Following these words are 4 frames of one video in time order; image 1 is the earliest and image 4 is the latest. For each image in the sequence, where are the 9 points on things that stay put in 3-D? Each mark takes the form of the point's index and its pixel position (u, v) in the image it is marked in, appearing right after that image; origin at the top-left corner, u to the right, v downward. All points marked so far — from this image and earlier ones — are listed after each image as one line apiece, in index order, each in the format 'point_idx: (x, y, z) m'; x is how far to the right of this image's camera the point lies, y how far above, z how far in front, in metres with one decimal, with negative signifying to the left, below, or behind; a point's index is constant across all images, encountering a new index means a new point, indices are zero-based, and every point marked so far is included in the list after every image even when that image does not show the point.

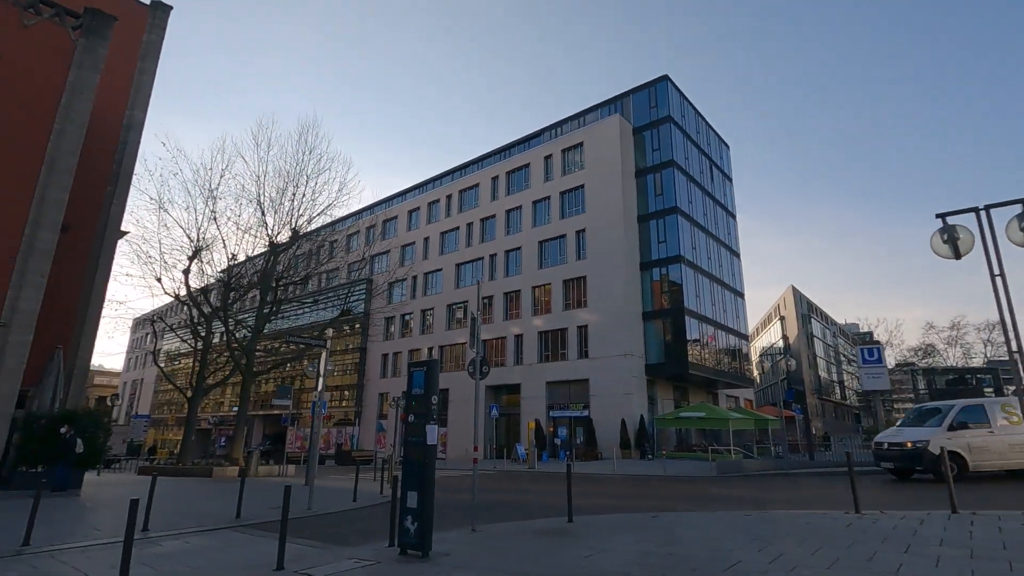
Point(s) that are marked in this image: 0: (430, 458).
0: (-0.9, -2.0, +6.3) m
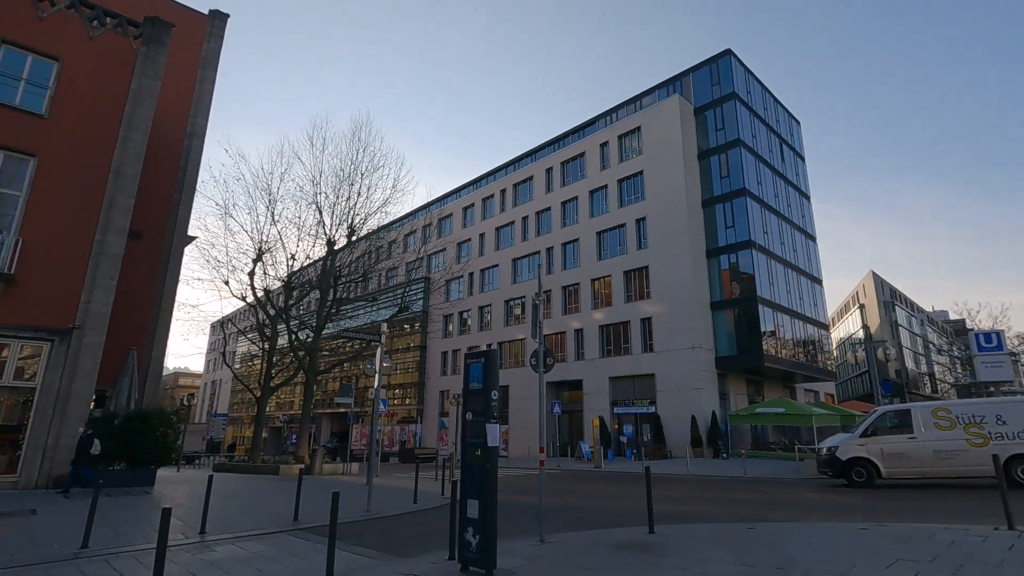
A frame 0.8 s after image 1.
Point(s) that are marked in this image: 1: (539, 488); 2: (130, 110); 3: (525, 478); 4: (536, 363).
0: (-0.2, -1.8, +5.6) m
1: (+0.7, -5.0, +13.8) m
2: (-11.2, +5.2, +16.2) m
3: (+0.5, -6.3, +18.1) m
4: (+0.5, -1.2, +9.2) m
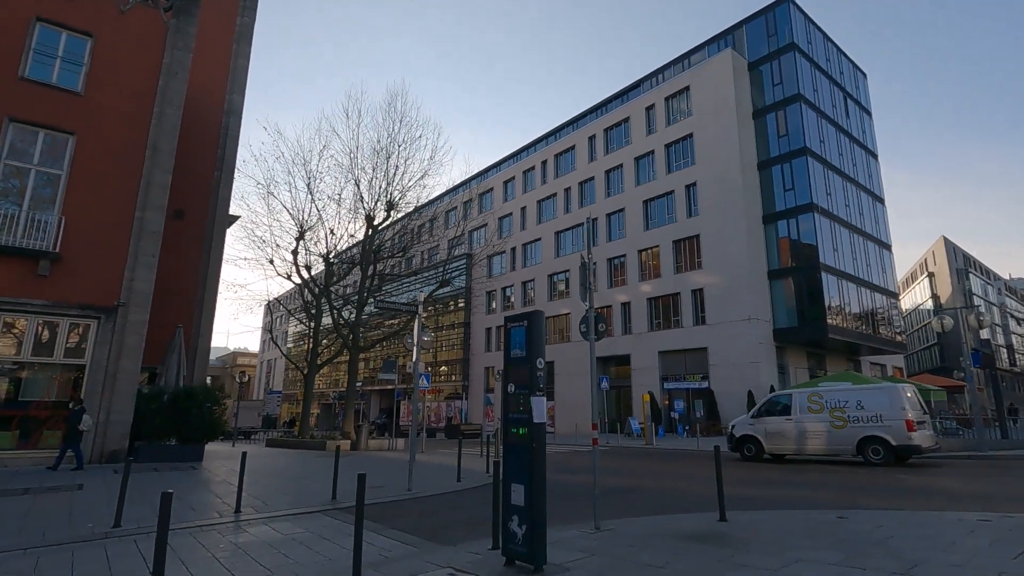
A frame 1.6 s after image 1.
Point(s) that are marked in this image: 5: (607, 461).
0: (+0.2, -1.4, +4.8) m
1: (+1.8, -4.2, +13.0) m
2: (-10.0, +5.9, +16.0) m
3: (+2.0, -5.3, +17.4) m
4: (+1.2, -0.6, +8.4) m
5: (+2.6, -4.7, +15.0) m
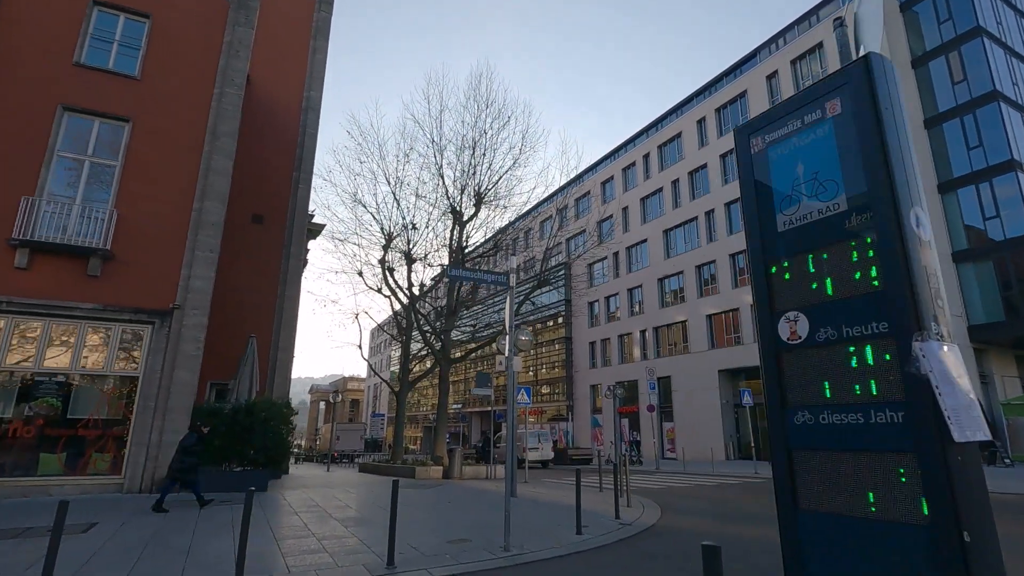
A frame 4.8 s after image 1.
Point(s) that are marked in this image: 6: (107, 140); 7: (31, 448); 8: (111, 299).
0: (+1.0, -0.5, +1.3) m
1: (+4.1, -3.6, +9.0) m
2: (-7.4, +5.8, +14.4) m
3: (+5.1, -4.9, +13.2) m
4: (+2.5, +0.1, +4.7) m
5: (+5.2, -4.2, +10.8) m
6: (-9.4, +3.4, +12.9) m
7: (-9.7, -3.2, +11.2) m
8: (-8.8, -0.3, +12.1) m
